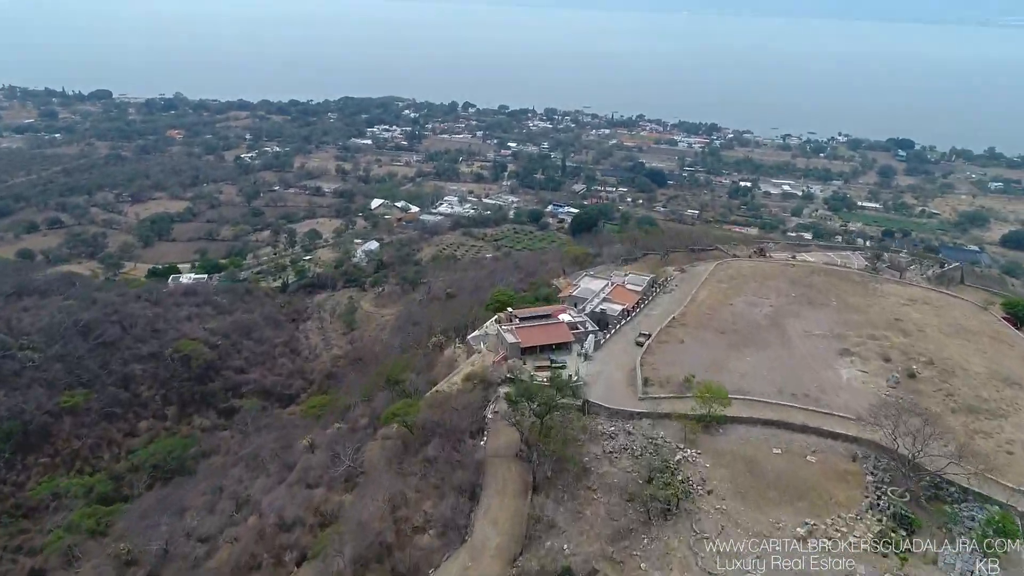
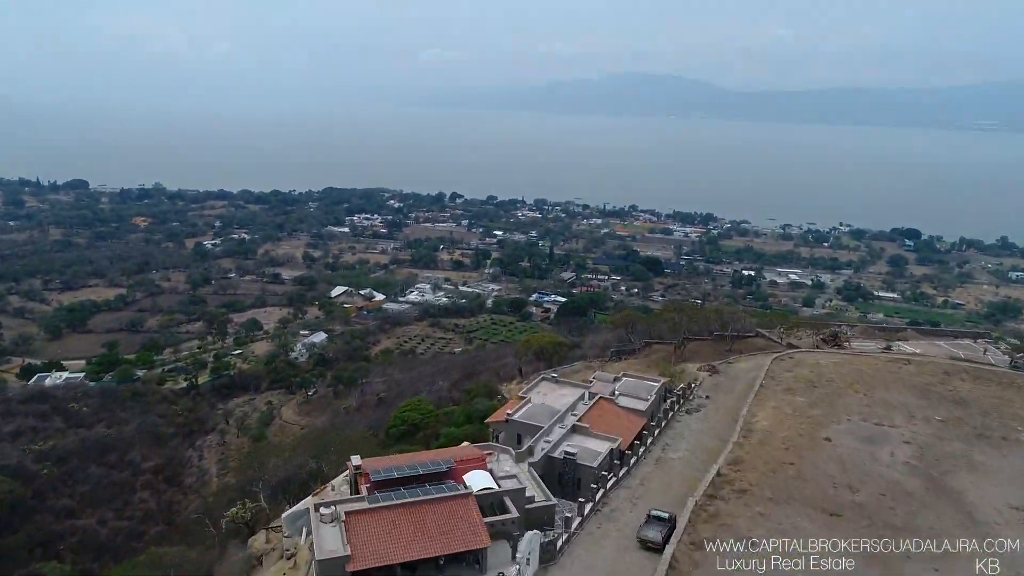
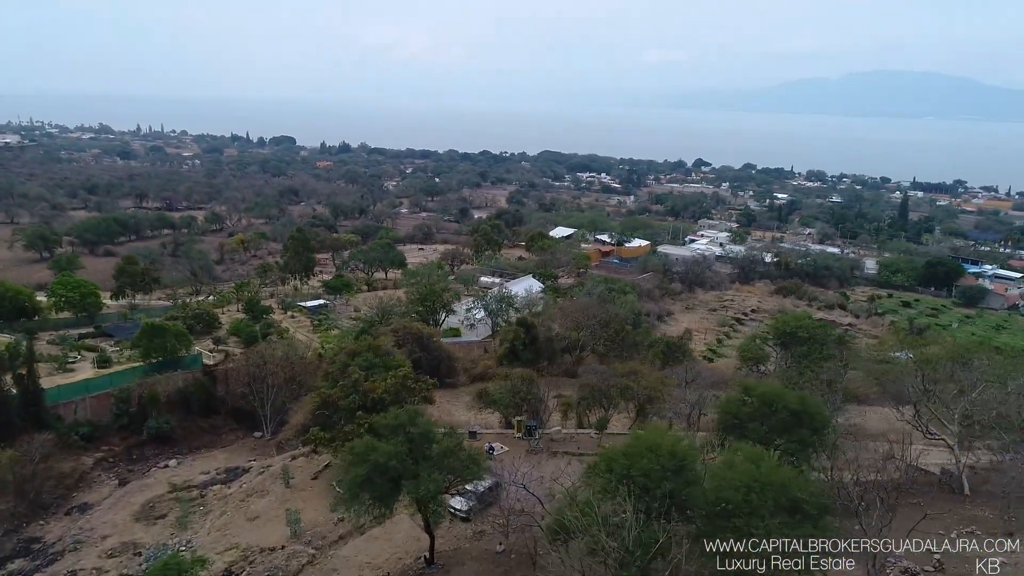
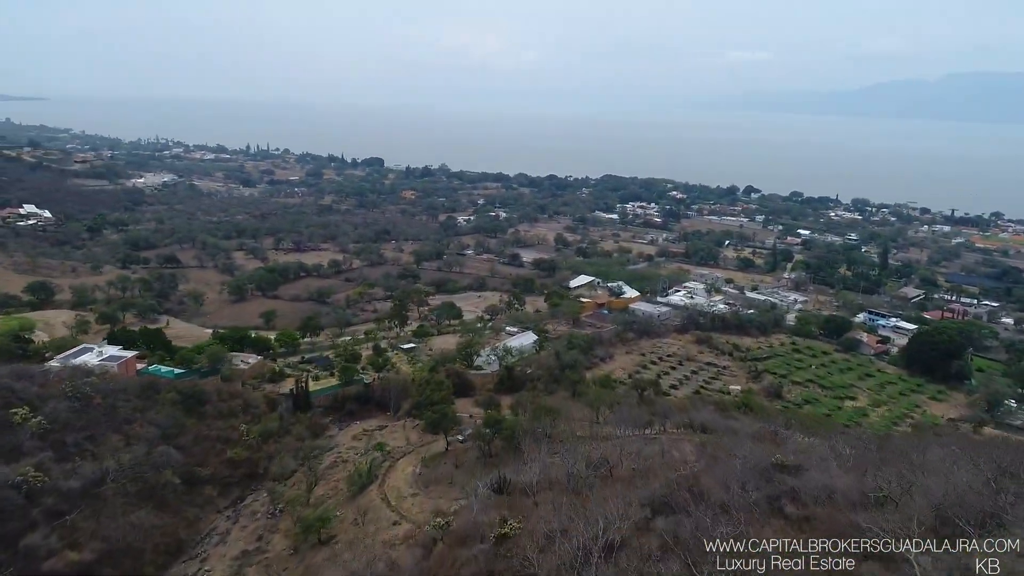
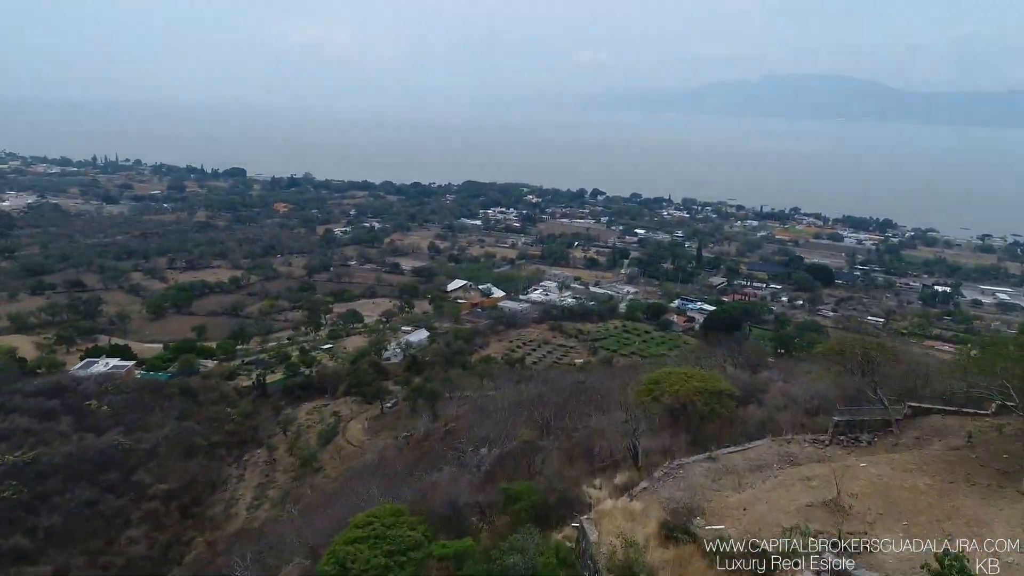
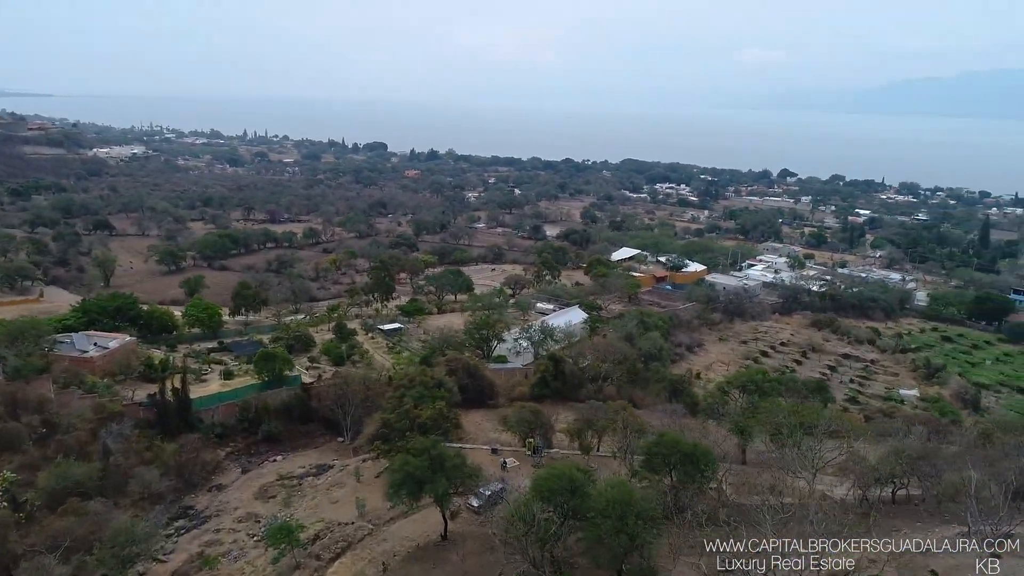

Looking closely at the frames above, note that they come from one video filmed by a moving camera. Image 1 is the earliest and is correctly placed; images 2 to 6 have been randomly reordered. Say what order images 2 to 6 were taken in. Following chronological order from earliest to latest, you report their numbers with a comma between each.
2, 5, 4, 6, 3
